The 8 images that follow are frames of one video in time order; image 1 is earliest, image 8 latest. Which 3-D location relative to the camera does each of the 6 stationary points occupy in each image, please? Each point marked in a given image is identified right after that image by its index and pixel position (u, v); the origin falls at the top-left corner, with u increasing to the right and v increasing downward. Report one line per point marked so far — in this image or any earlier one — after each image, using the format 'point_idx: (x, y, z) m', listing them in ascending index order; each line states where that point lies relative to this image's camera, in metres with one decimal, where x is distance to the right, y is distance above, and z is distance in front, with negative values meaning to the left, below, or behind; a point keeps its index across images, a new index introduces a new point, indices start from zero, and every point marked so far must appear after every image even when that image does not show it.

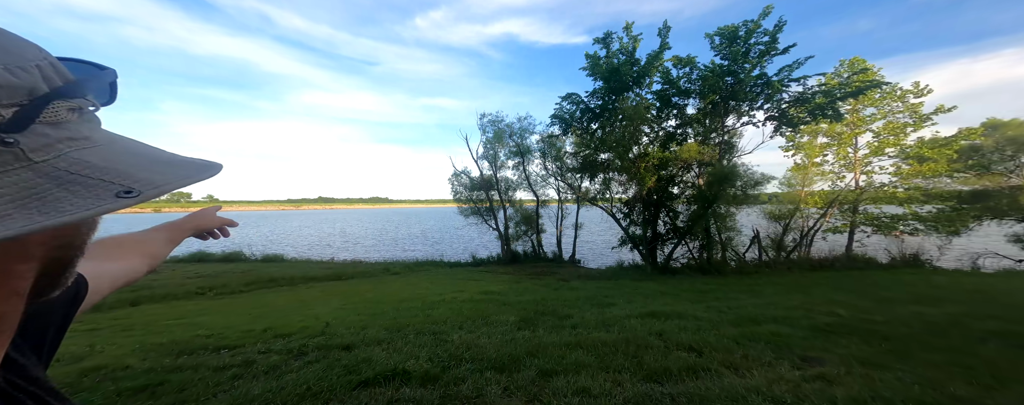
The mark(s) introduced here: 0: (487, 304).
0: (-0.8, -2.8, +9.2) m
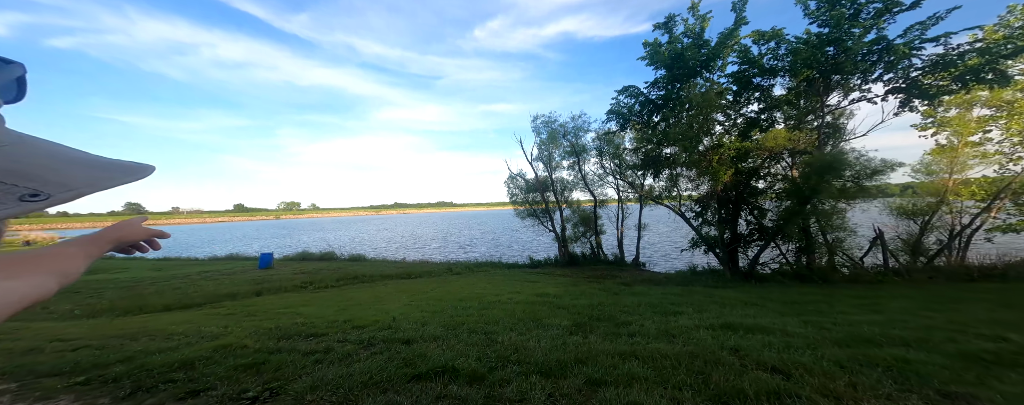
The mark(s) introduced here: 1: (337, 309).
0: (+0.8, -2.8, +9.0) m
1: (-5.4, -3.1, +9.9) m
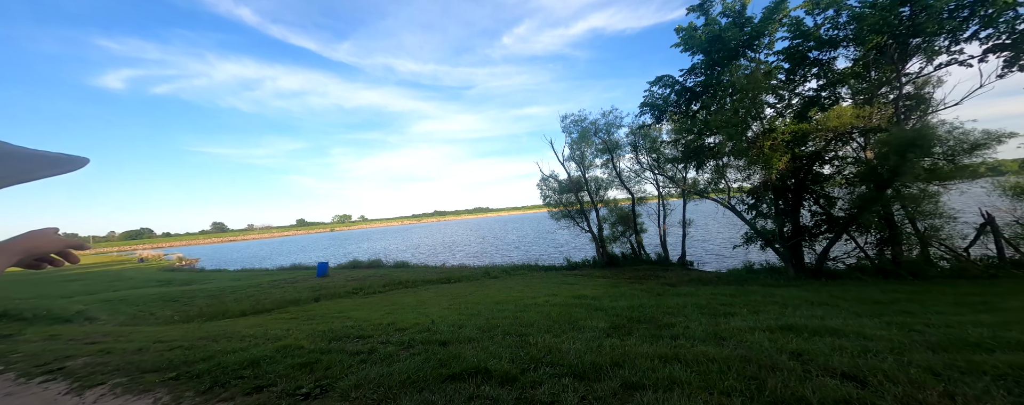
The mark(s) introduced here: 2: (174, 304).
0: (+1.8, -2.8, +8.7) m
1: (-4.2, -3.4, +10.4) m
2: (-14.1, -4.0, +13.5) m
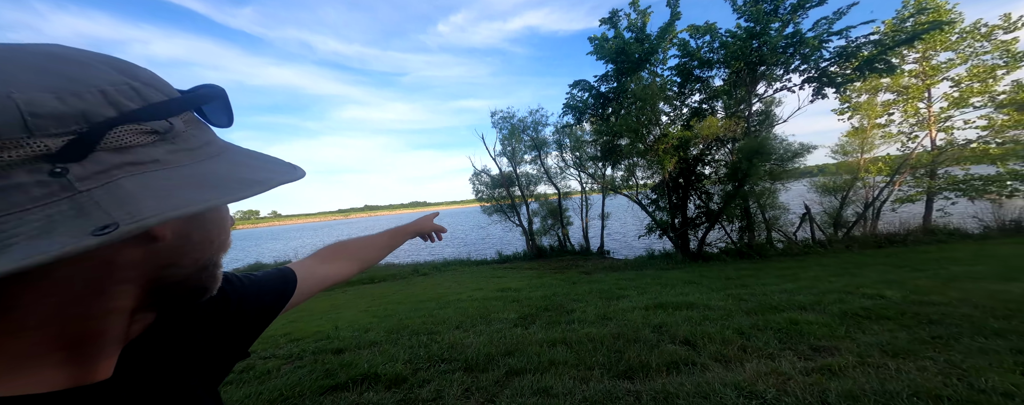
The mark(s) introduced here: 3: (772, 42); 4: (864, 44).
0: (-0.6, -2.8, +9.4) m
1: (-6.8, -3.4, +9.7) m
2: (-17.2, -4.1, +10.7) m
3: (+11.5, +7.2, +14.7) m
4: (+14.5, +6.5, +13.5) m
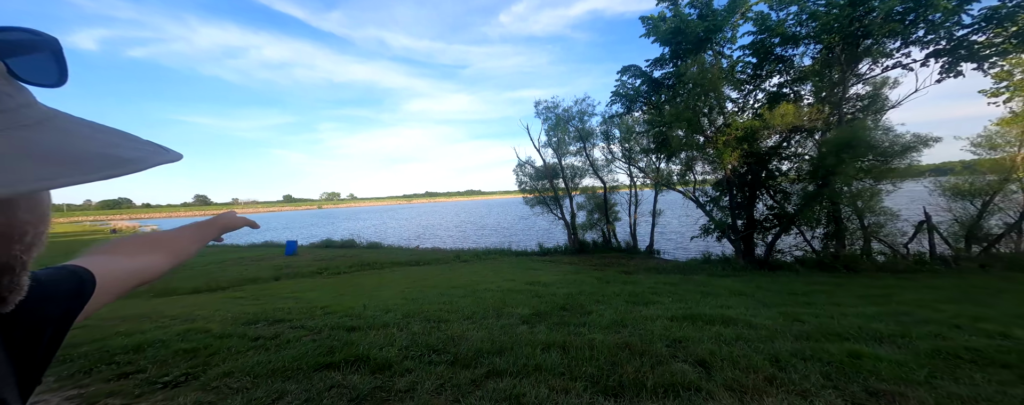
0: (+0.1, -2.6, +9.3) m
1: (-6.0, -3.0, +10.9) m
2: (-15.9, -3.1, +13.9) m
3: (+13.4, +7.0, +11.9) m
4: (+16.0, +6.2, +10.2) m
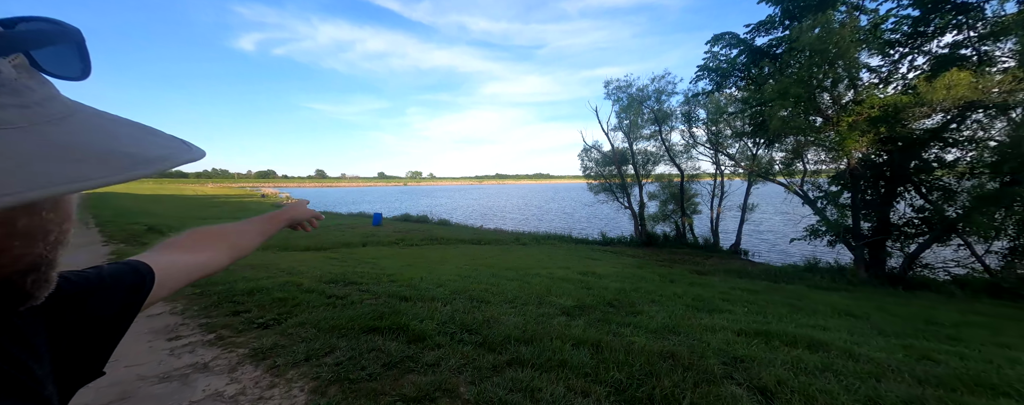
0: (+1.5, -2.2, +9.1) m
1: (-4.0, -2.2, +12.1) m
2: (-12.9, -1.7, +17.4) m
3: (+15.4, +6.8, +7.8) m
4: (+17.5, +5.8, +5.6) m
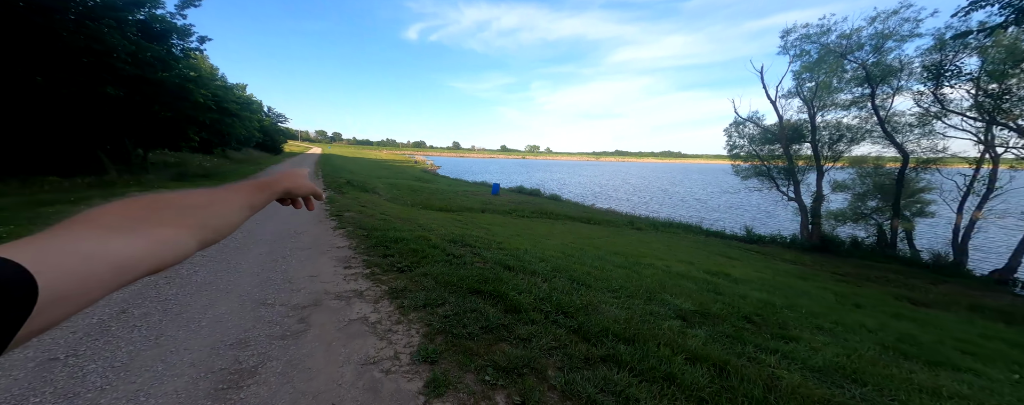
0: (+4.3, -1.8, +7.7) m
1: (+0.3, -1.2, +12.5) m
2: (-6.1, +0.4, +20.6) m
3: (+17.2, +5.9, +0.8) m
4: (+18.3, +4.5, -1.9) m
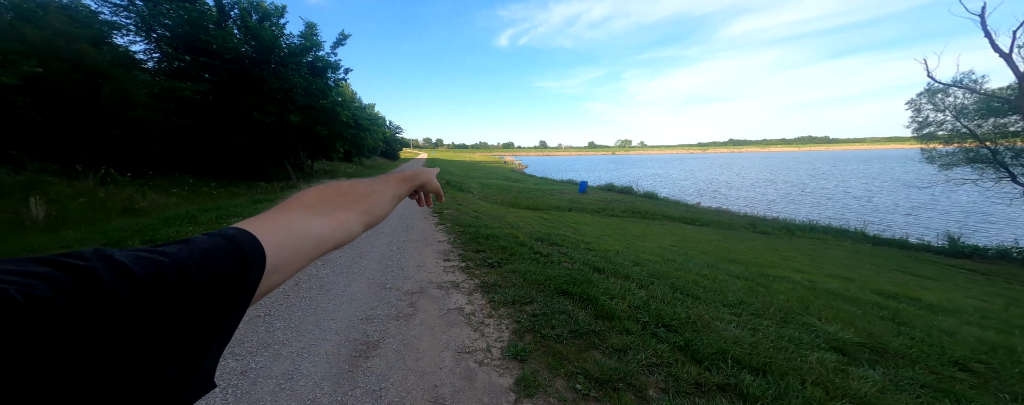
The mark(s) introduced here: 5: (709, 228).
0: (+6.2, -1.8, +6.0) m
1: (+3.6, -1.1, +11.6) m
2: (-0.4, +0.5, +21.1) m
3: (+16.9, +5.8, -4.1) m
4: (+17.2, +4.5, -7.0) m
5: (+8.8, -1.1, +13.8) m
